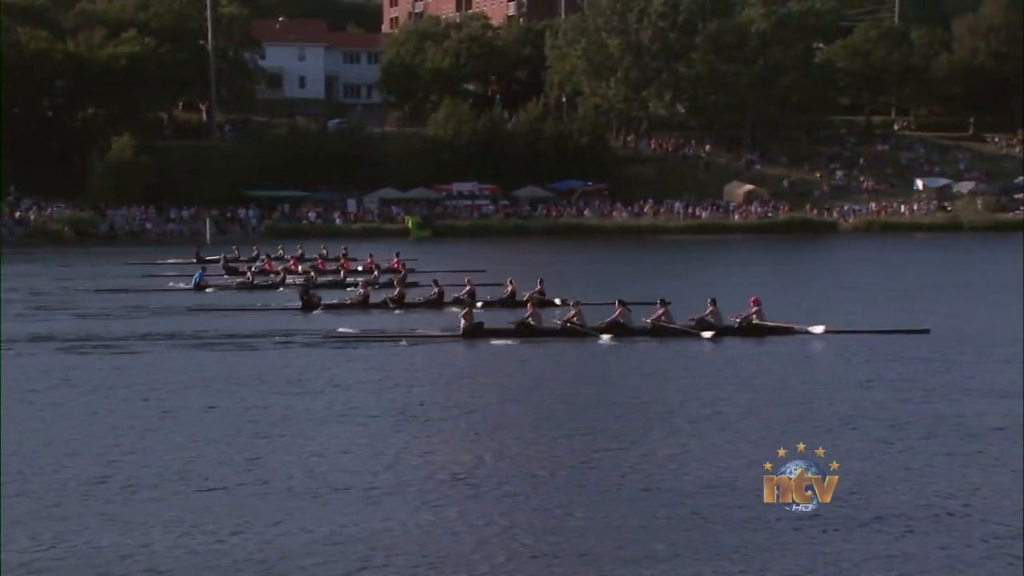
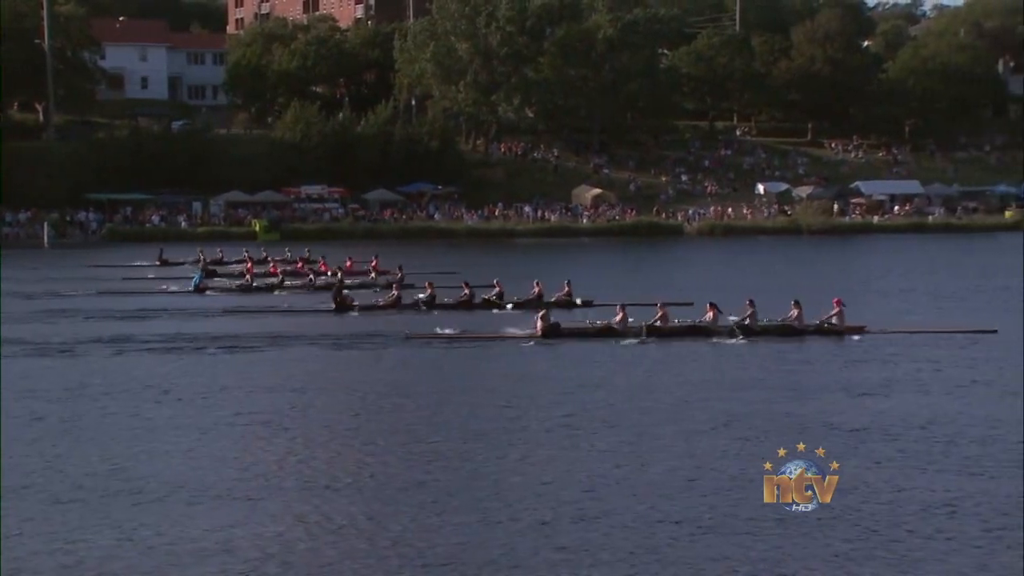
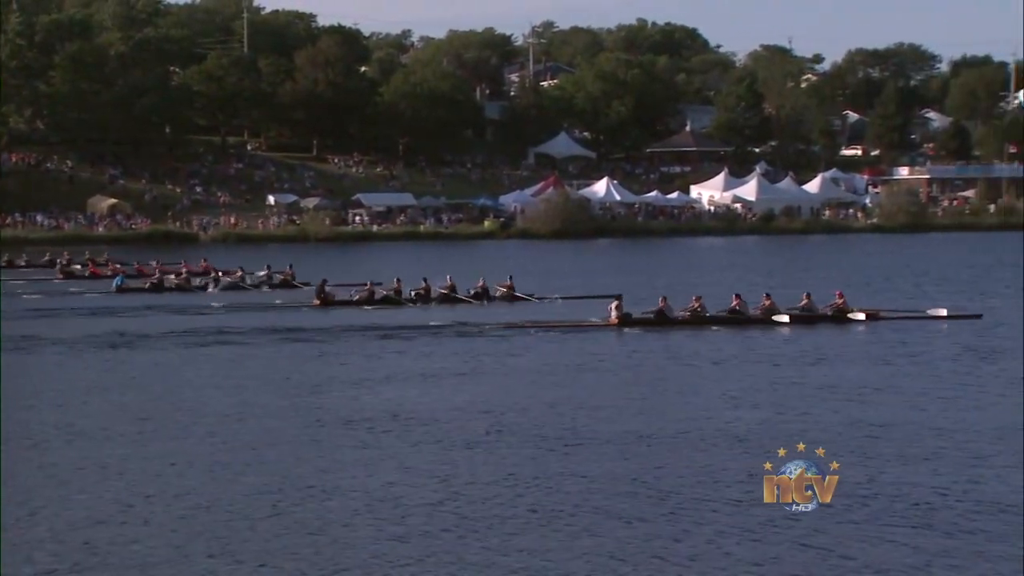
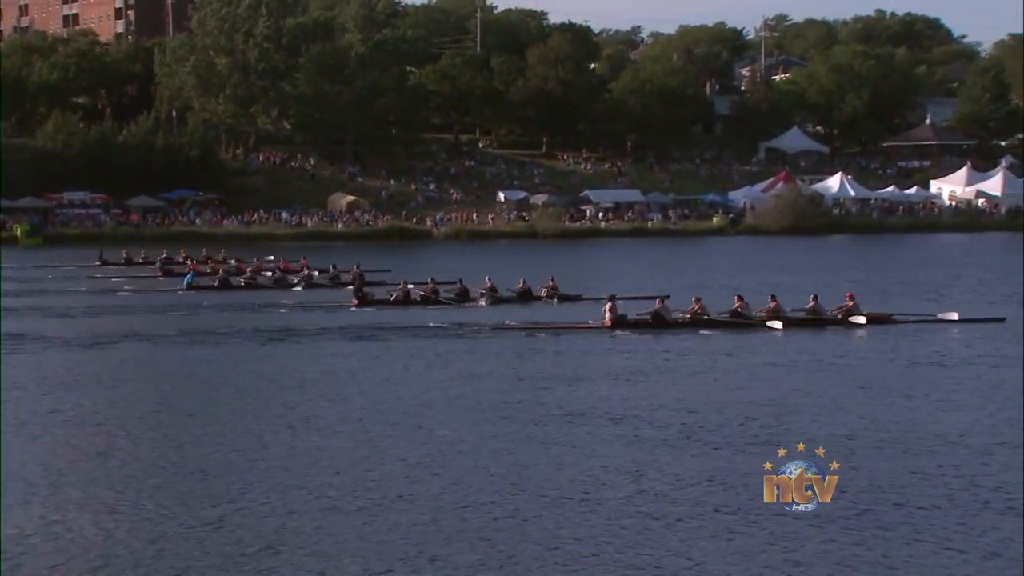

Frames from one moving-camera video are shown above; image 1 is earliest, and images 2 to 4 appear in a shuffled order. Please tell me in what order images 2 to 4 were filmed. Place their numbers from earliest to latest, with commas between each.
2, 4, 3
